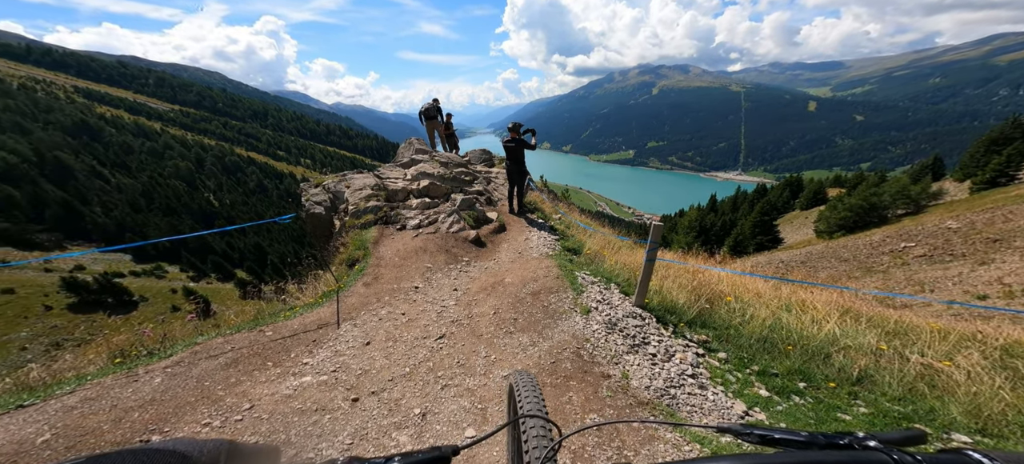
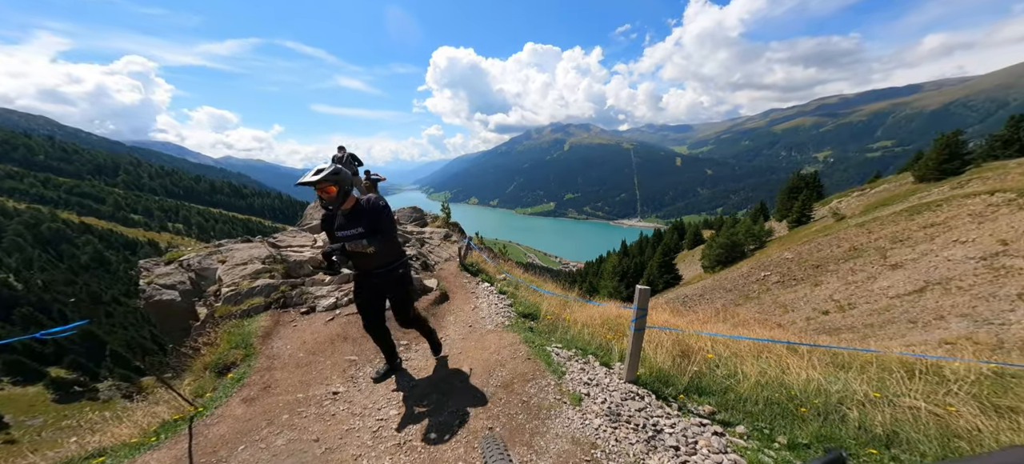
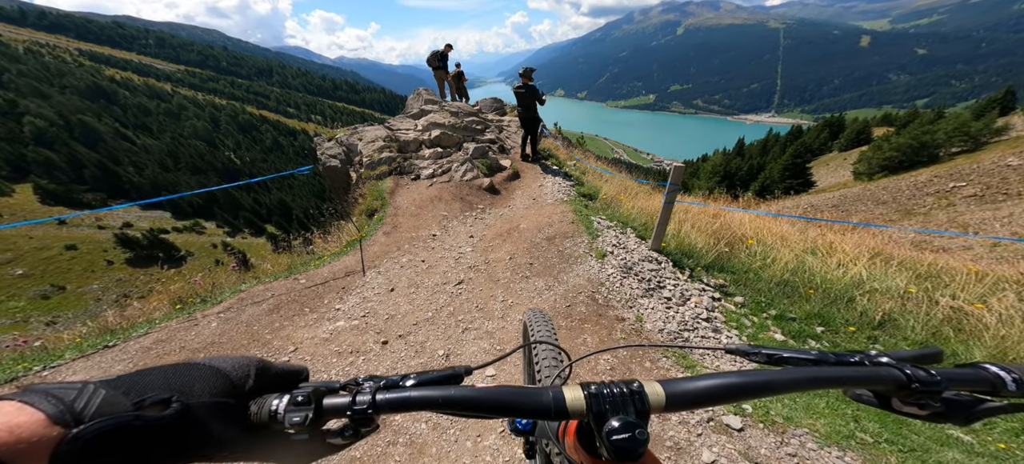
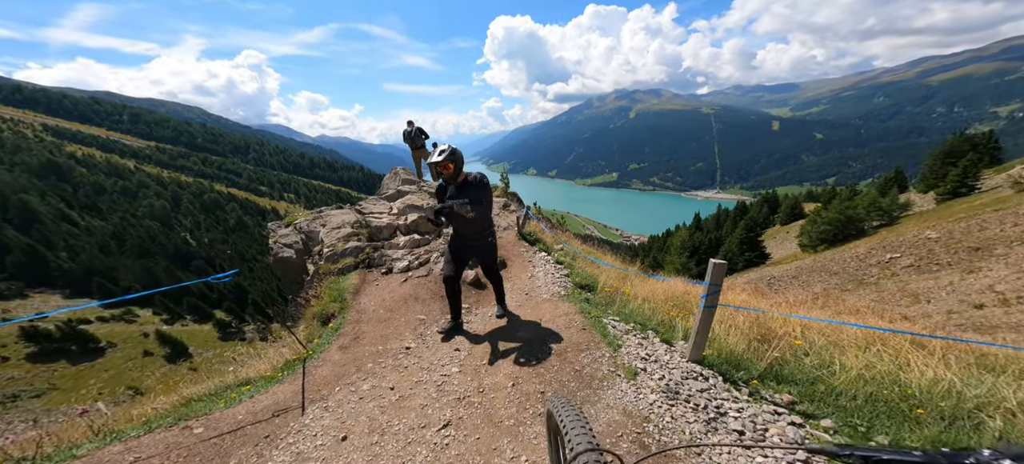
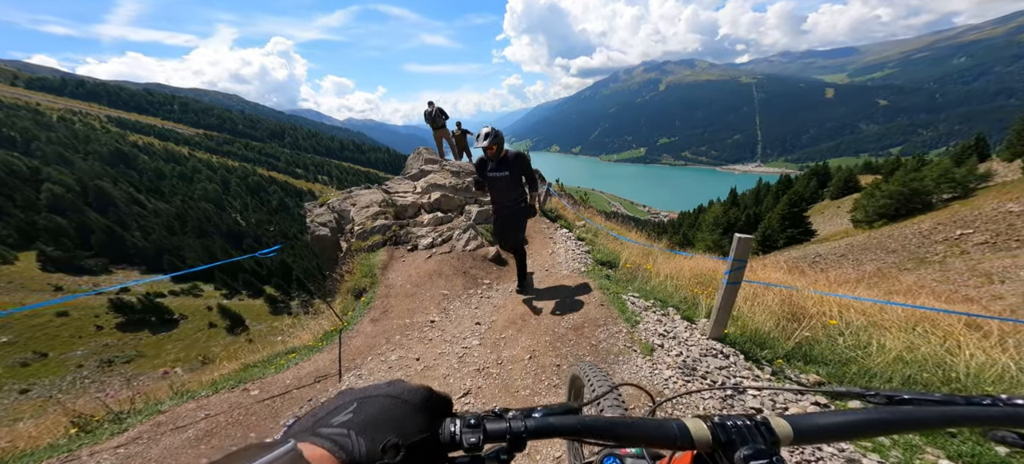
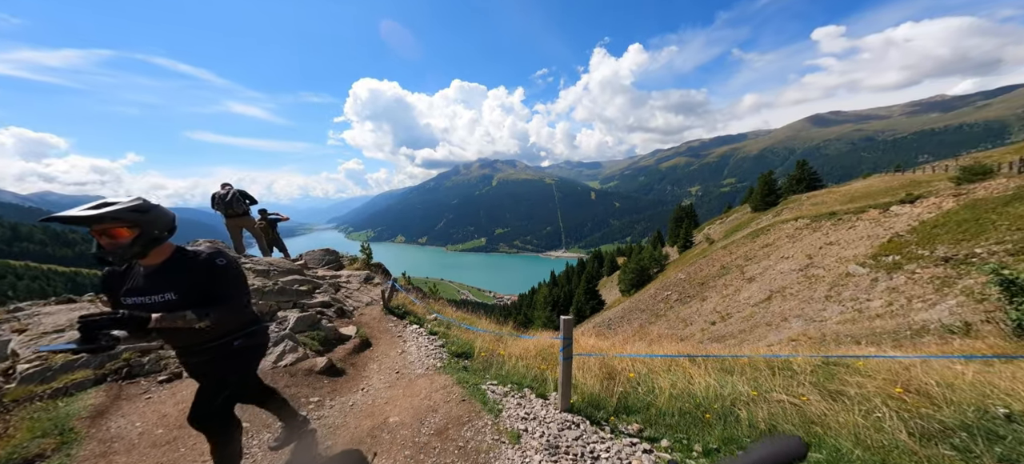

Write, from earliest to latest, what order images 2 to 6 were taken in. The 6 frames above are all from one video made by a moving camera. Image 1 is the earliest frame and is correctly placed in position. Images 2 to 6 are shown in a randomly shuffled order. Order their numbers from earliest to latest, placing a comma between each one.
3, 5, 4, 2, 6
